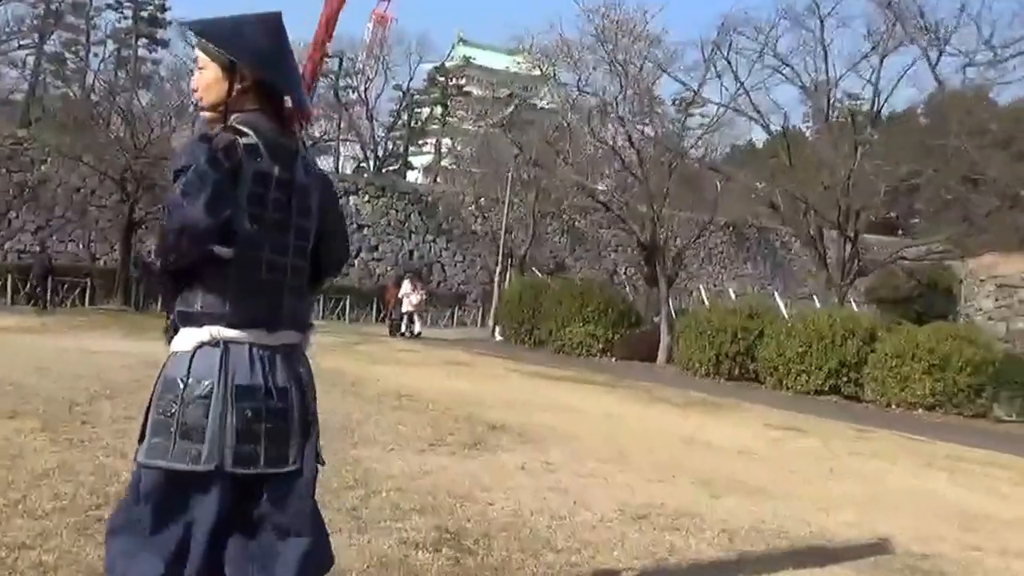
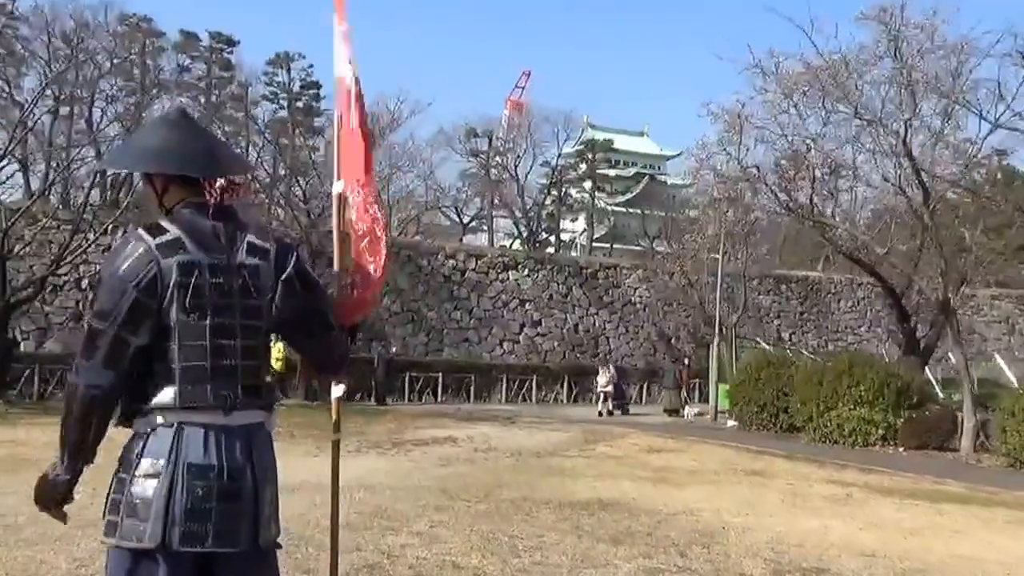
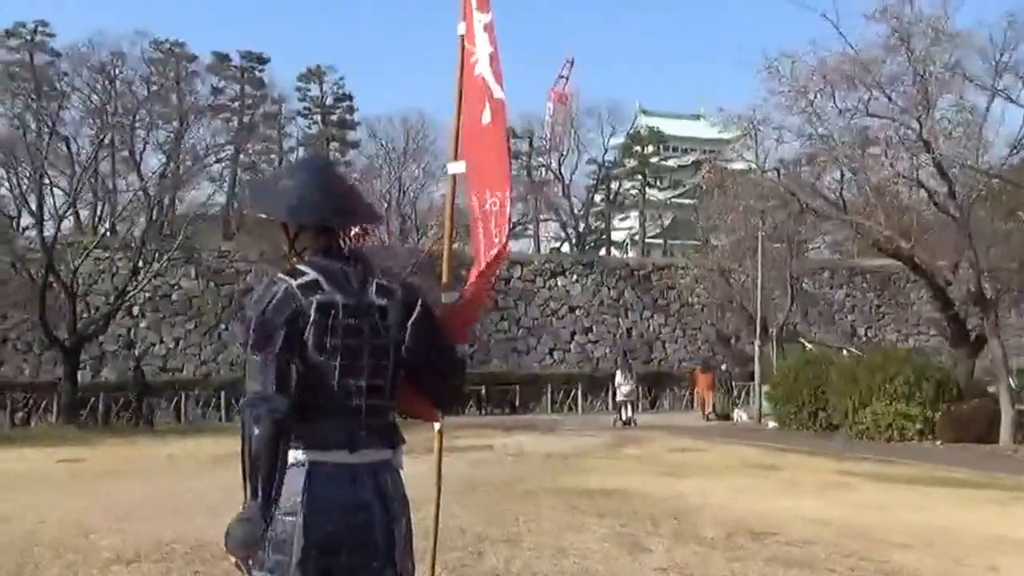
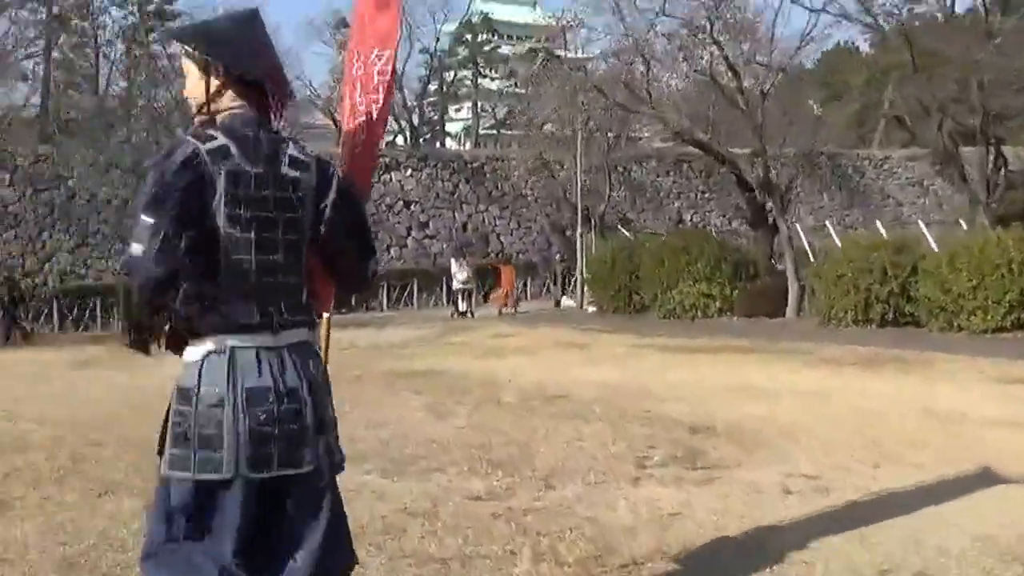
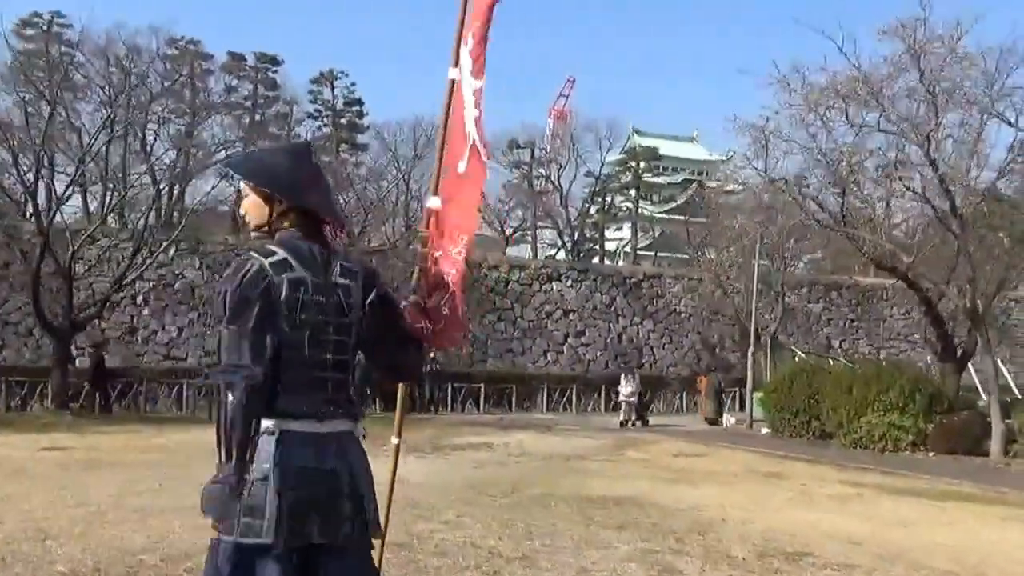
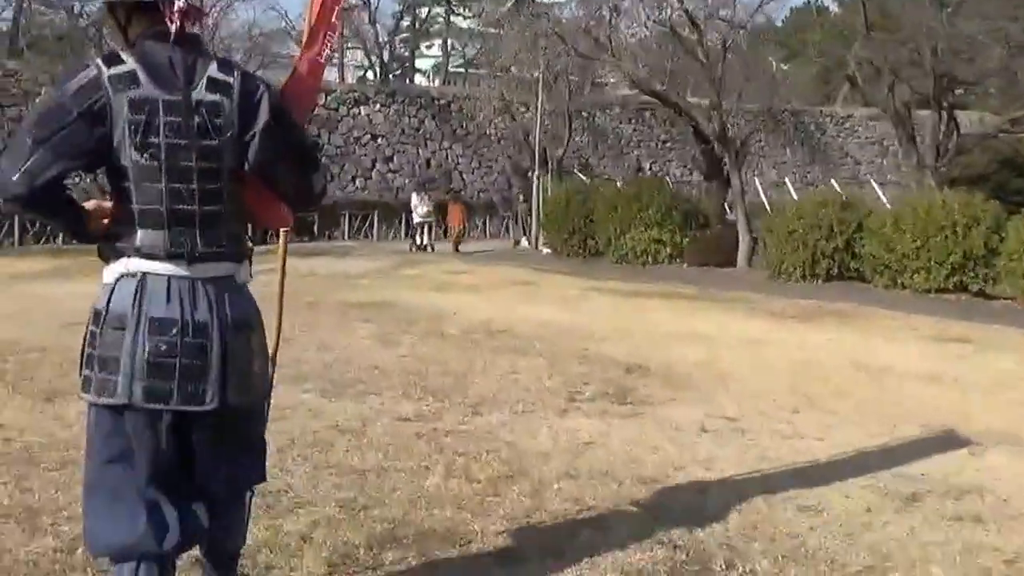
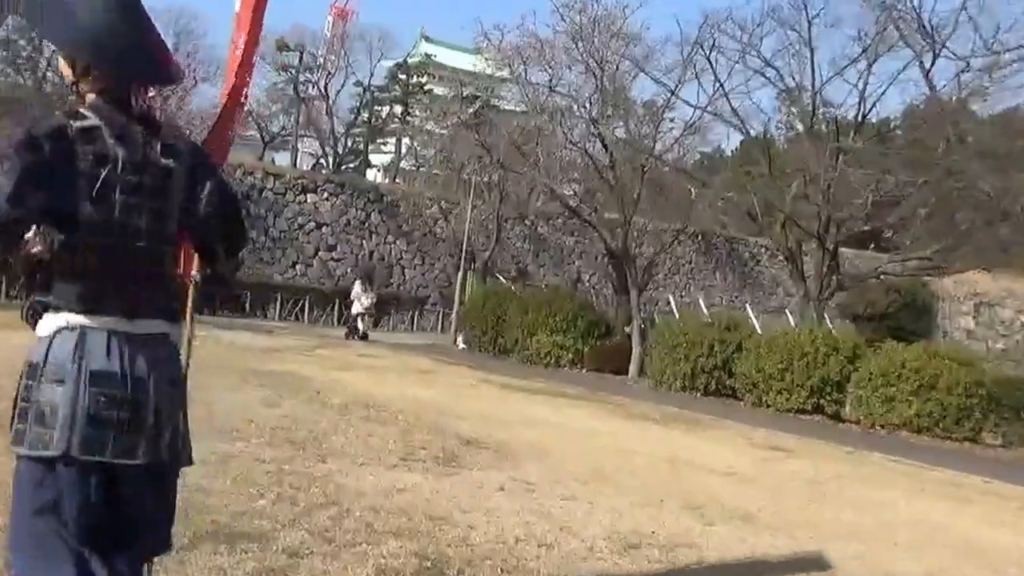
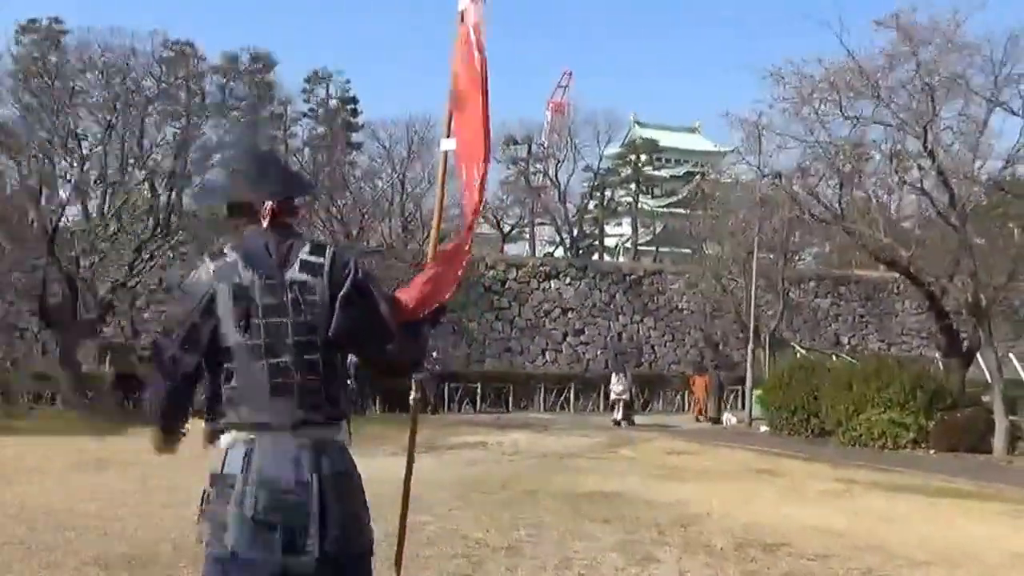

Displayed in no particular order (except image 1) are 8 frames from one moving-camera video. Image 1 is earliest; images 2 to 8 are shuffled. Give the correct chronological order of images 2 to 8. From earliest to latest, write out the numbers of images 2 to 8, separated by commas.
7, 6, 4, 3, 8, 5, 2
